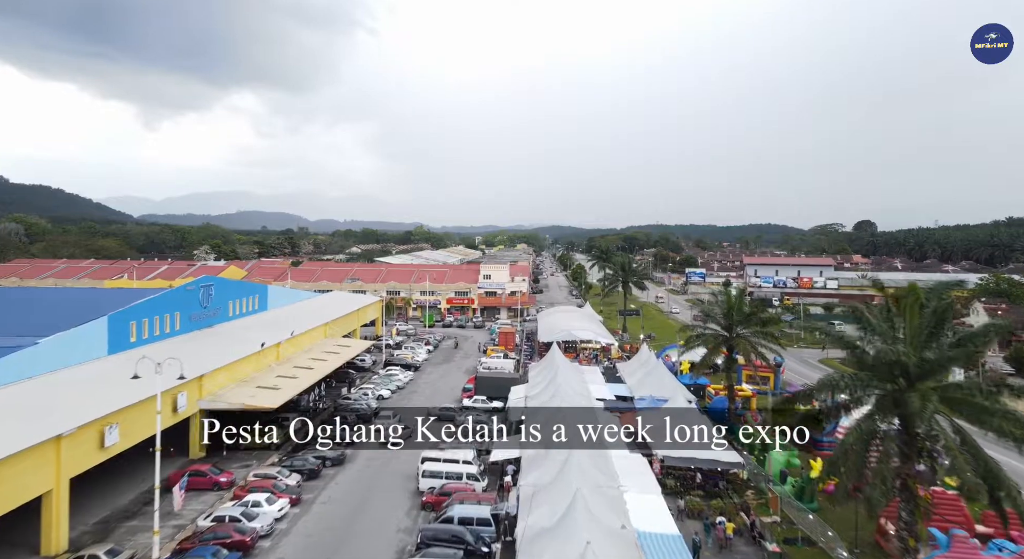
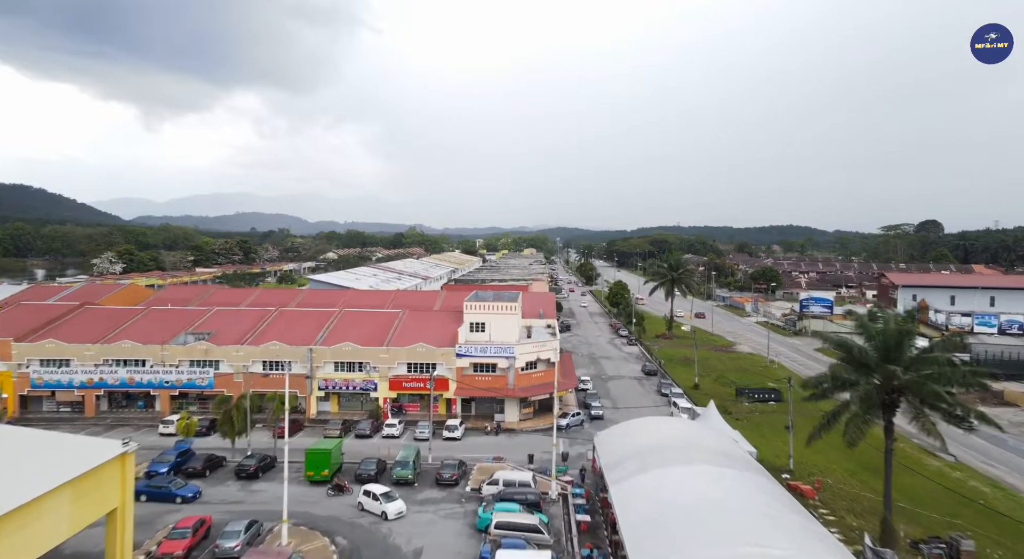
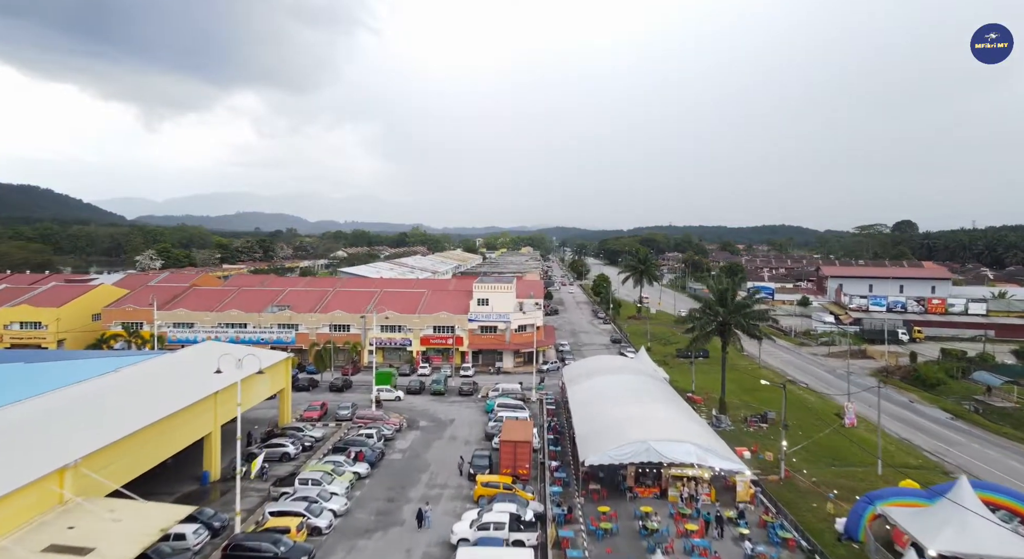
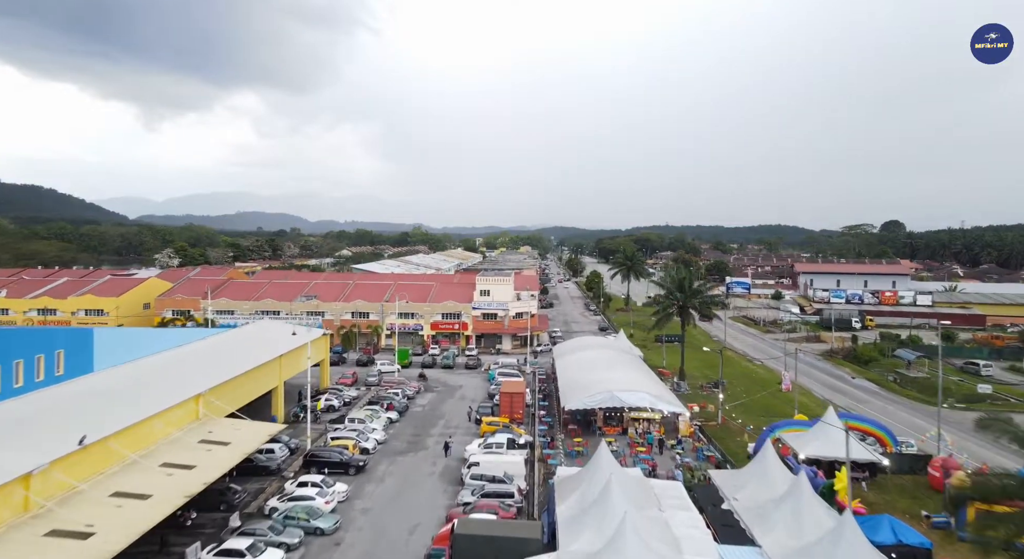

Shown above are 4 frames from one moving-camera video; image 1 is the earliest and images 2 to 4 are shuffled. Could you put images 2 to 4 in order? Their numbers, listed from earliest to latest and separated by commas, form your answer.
4, 3, 2
